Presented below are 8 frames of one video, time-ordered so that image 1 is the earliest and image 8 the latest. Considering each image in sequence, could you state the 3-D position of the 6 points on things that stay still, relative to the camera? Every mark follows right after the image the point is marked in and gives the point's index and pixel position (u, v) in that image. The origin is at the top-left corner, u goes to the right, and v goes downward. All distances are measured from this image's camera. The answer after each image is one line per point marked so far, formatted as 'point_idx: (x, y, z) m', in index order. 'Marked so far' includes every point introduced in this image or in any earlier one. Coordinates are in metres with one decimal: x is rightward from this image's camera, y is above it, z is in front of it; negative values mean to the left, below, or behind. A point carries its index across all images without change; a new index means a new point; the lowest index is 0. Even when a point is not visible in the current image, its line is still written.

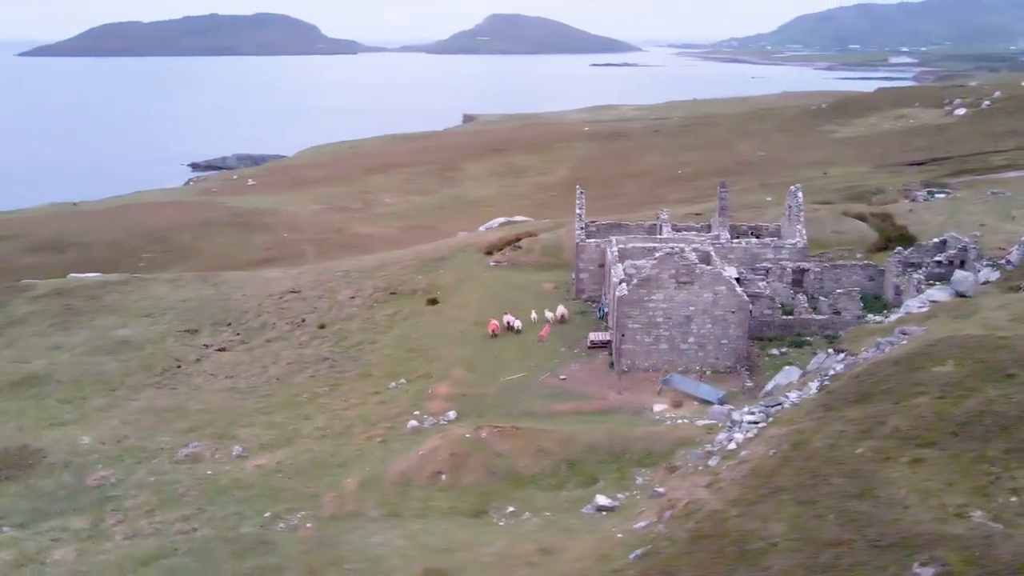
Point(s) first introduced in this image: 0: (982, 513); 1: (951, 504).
0: (+7.4, -3.6, +19.2) m
1: (+7.1, -3.5, +19.6) m
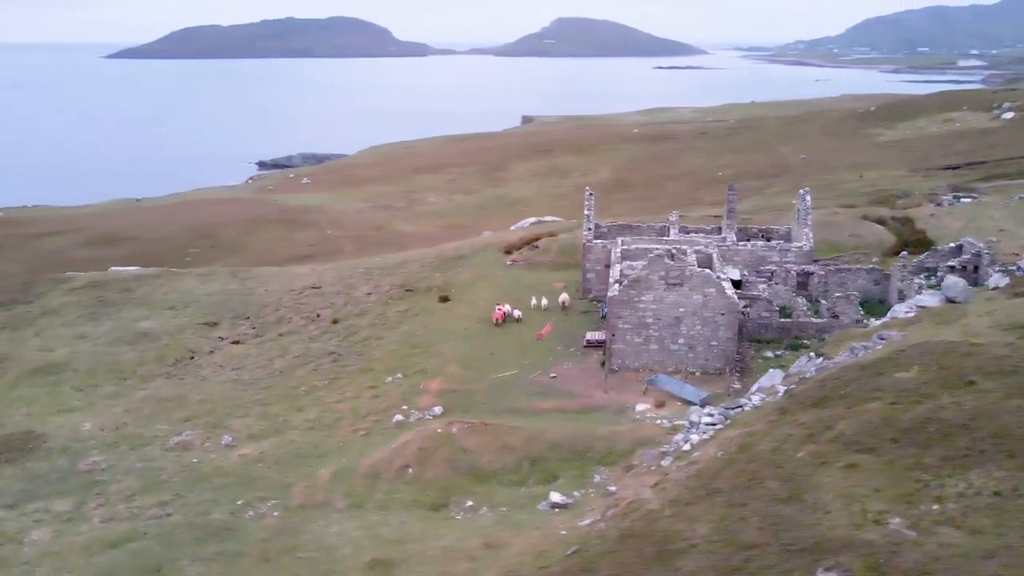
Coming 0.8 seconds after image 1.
0: (+6.0, -3.6, +18.9) m
1: (+5.7, -3.5, +19.3) m
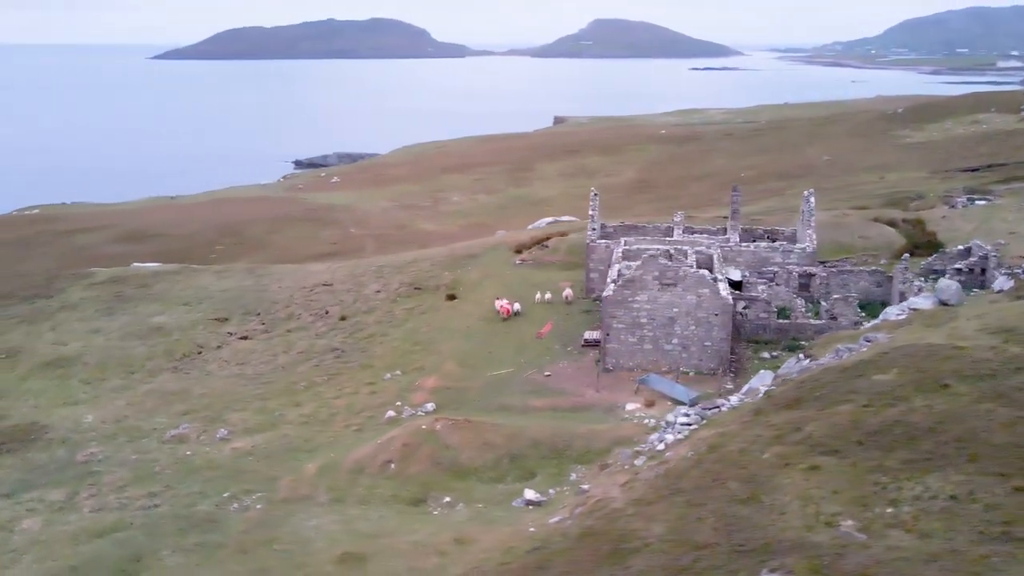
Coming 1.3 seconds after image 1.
0: (+5.2, -3.6, +18.8) m
1: (+5.0, -3.6, +19.2) m
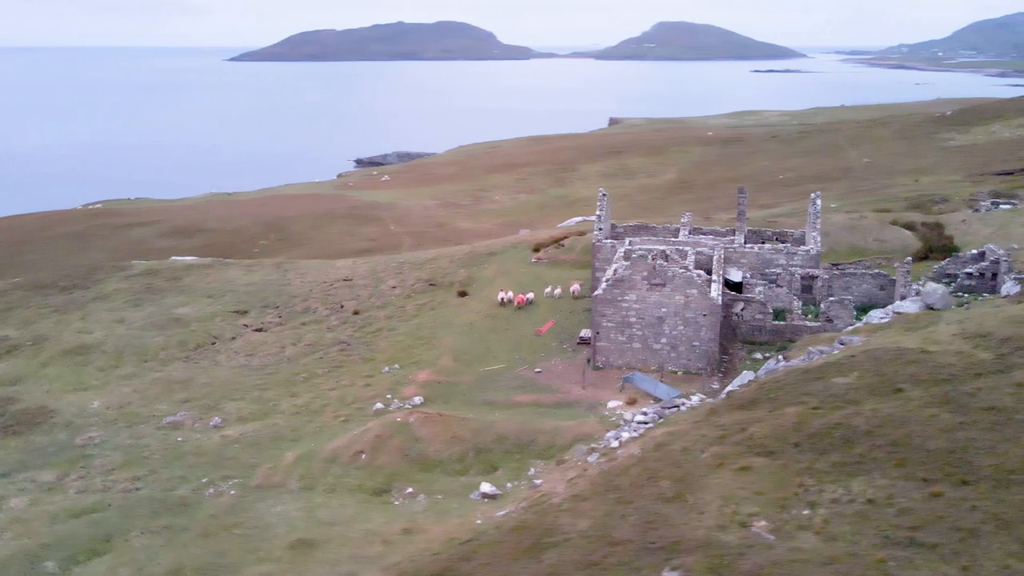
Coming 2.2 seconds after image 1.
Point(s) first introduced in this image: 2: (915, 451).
0: (+3.9, -3.6, +18.6) m
1: (+3.6, -3.5, +19.1) m
2: (+6.6, -2.7, +19.8) m
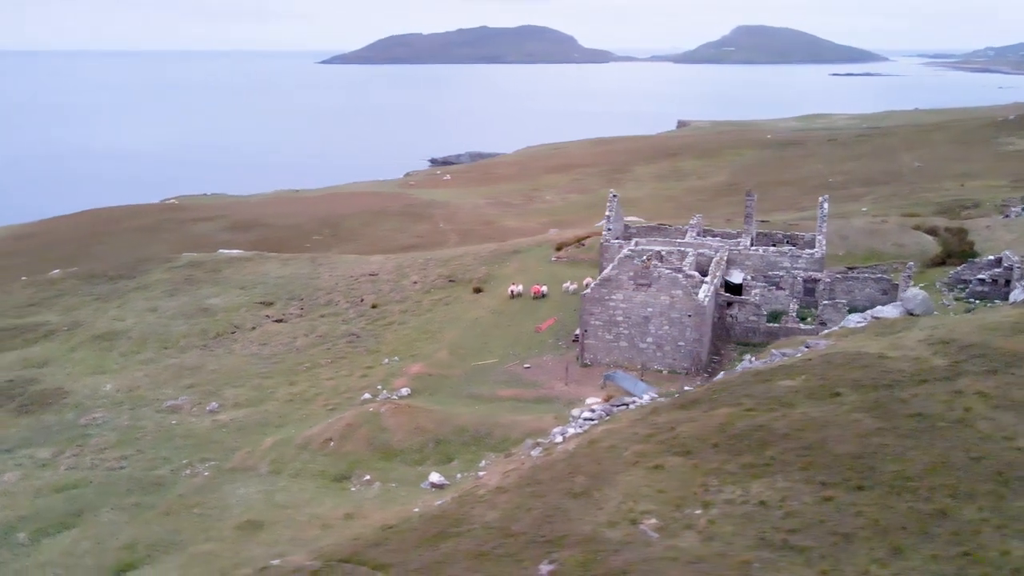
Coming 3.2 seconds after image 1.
0: (+2.2, -3.6, +18.6) m
1: (+2.0, -3.5, +19.0) m
2: (+5.0, -2.7, +19.5) m
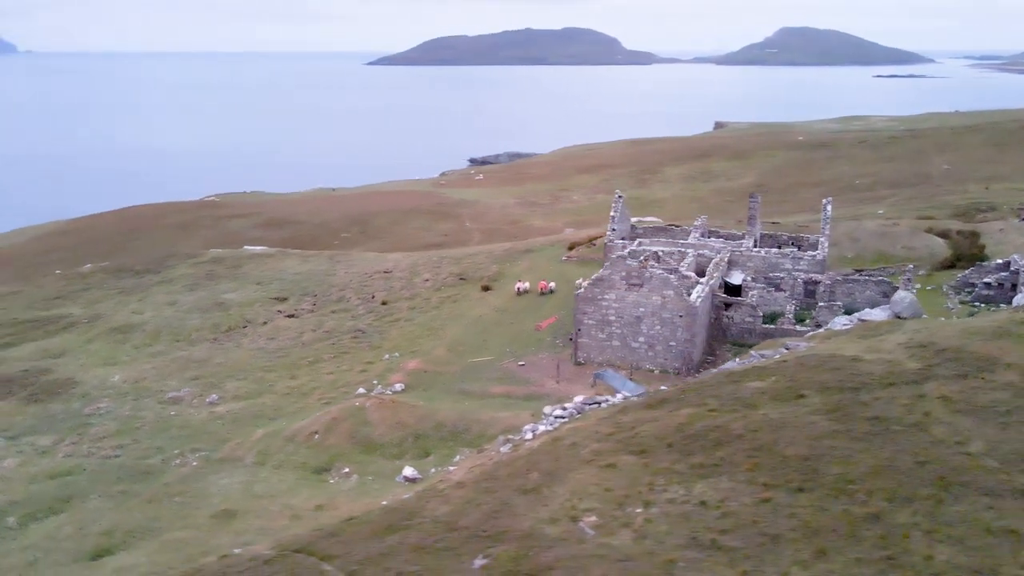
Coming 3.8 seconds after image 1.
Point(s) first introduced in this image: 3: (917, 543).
0: (+1.2, -3.5, +18.6) m
1: (+1.1, -3.4, +19.1) m
2: (+4.1, -2.7, +19.3) m
3: (+5.4, -3.4, +16.1) m
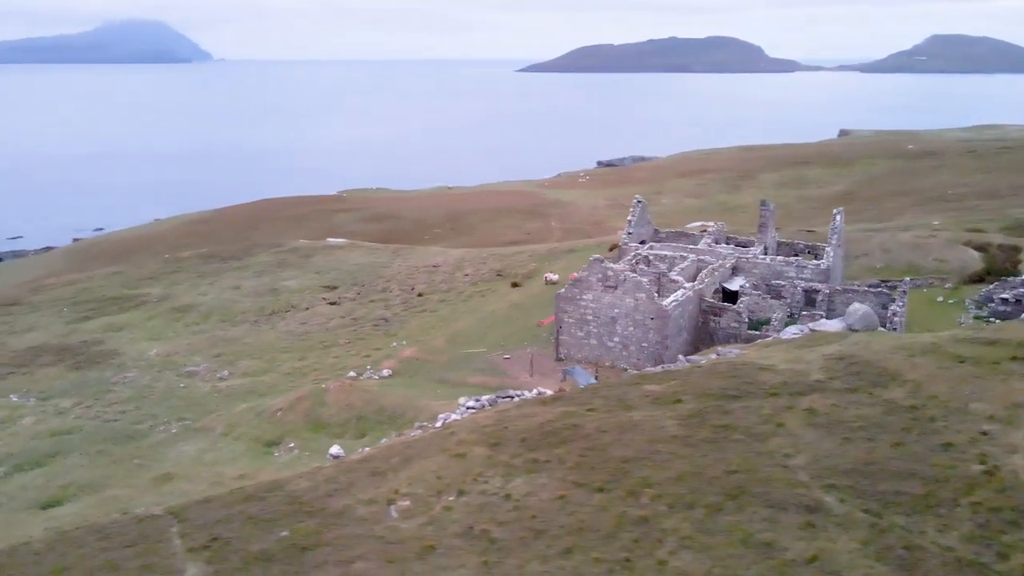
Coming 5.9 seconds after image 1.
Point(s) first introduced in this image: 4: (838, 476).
0: (-1.6, -3.3, +19.0) m
1: (-1.7, -3.3, +19.5) m
2: (+1.4, -2.7, +19.2) m
3: (+2.0, -3.4, +15.8) m
4: (+4.7, -2.7, +17.5) m
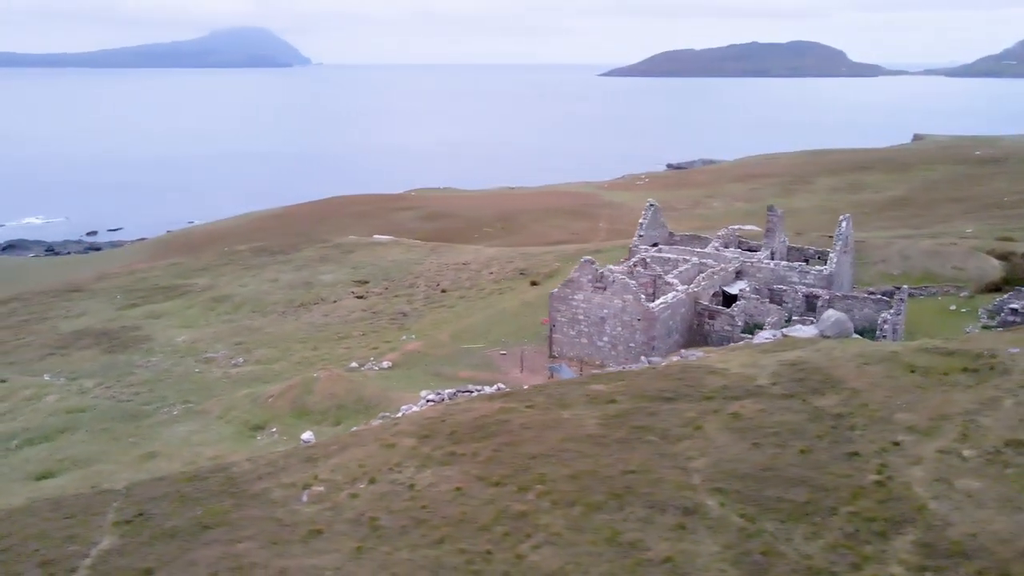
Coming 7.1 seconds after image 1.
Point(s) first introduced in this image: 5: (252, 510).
0: (-3.1, -3.2, +19.5) m
1: (-3.1, -3.1, +20.0) m
2: (0.0, -2.6, +19.4) m
3: (+0.2, -3.3, +16.0) m
4: (+3.1, -2.8, +17.3) m
5: (-4.0, -3.4, +18.6) m
